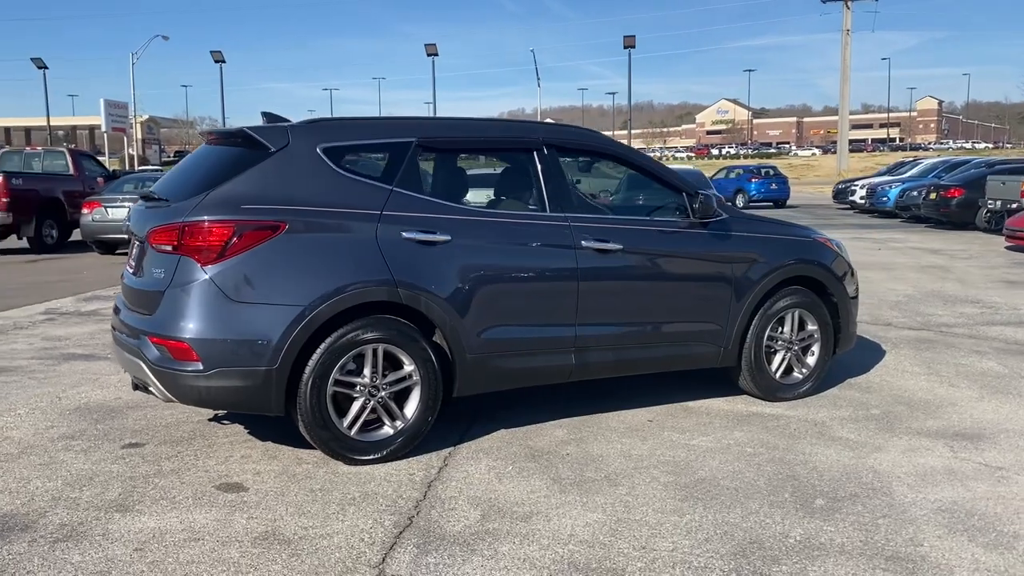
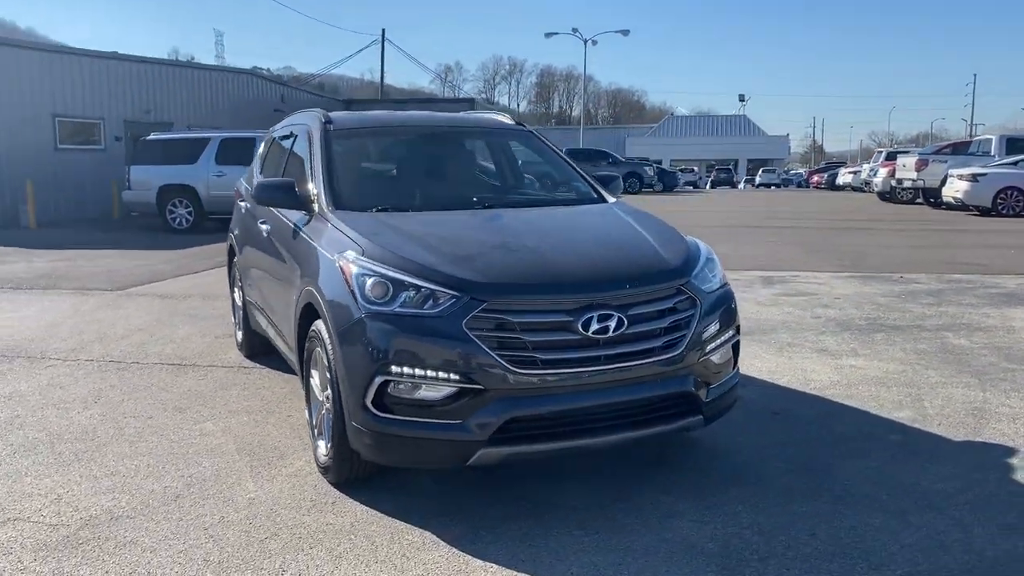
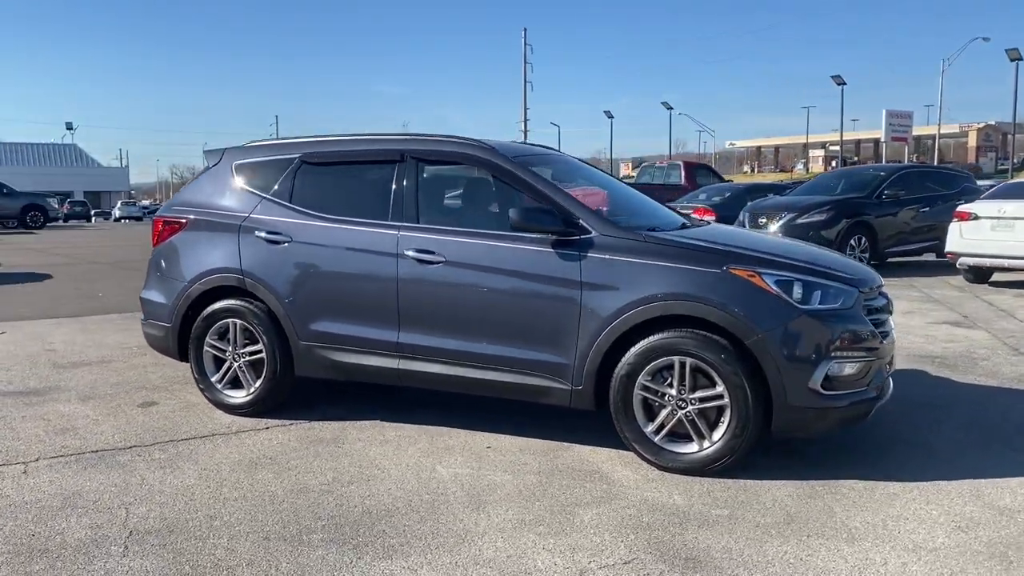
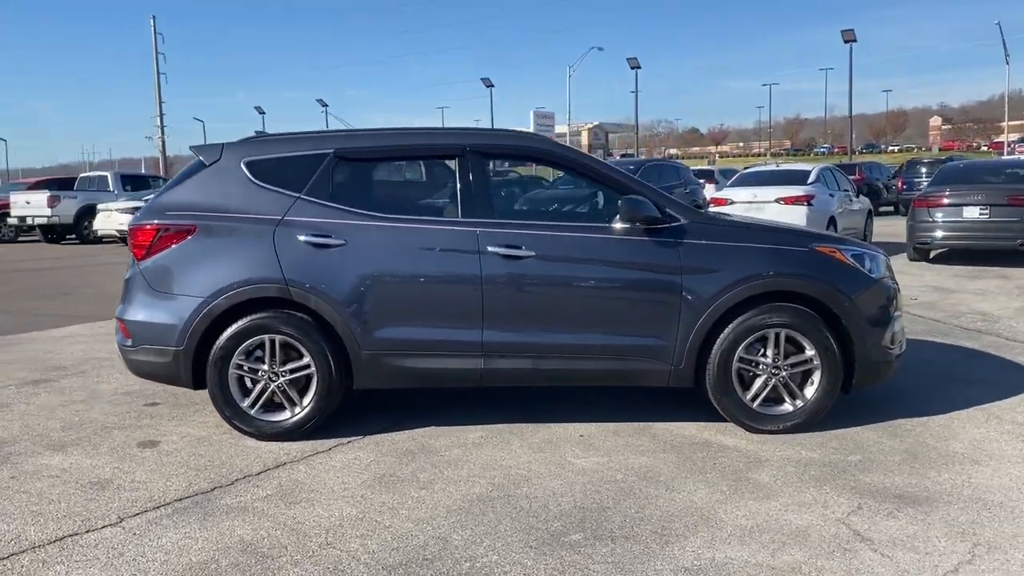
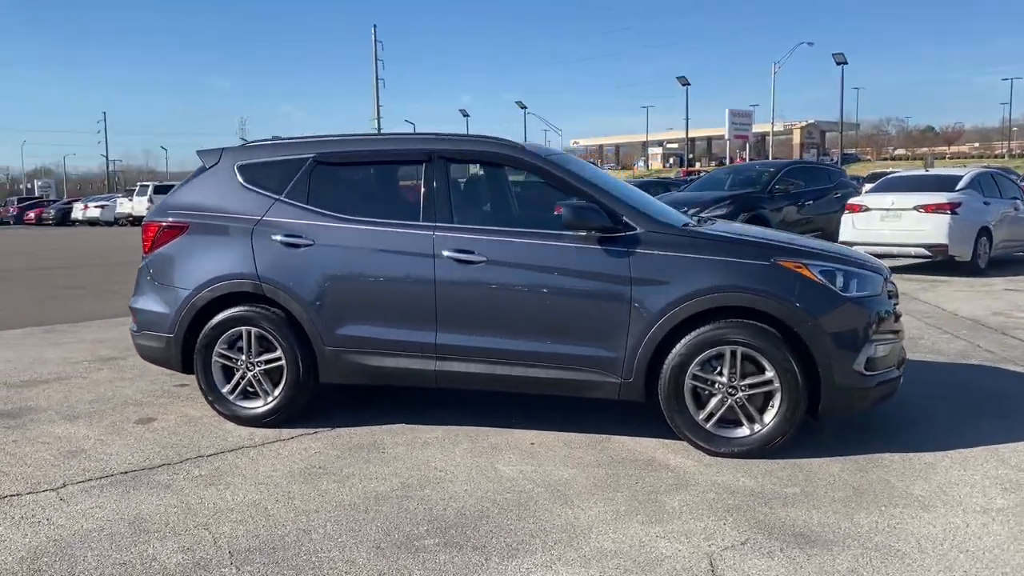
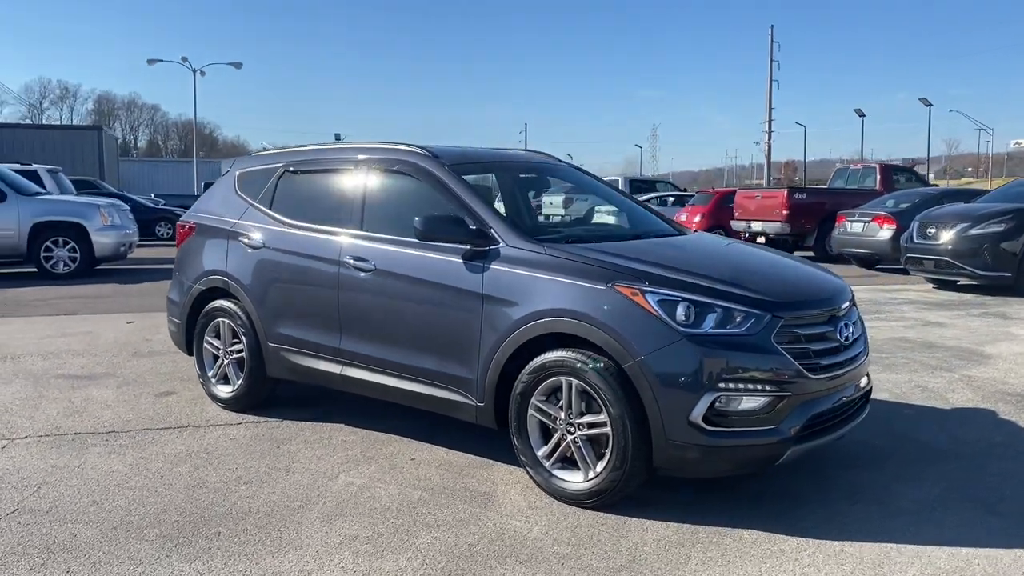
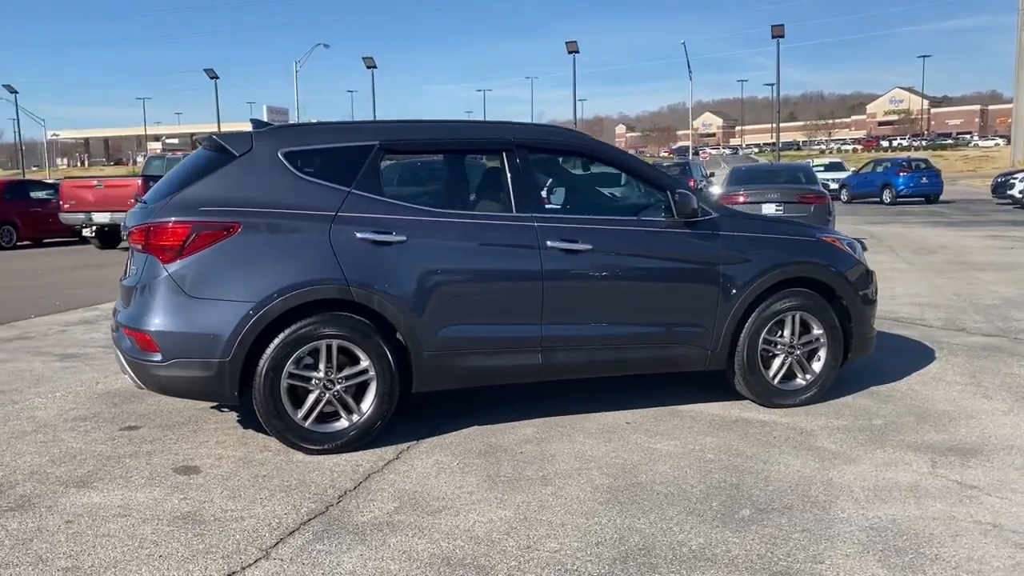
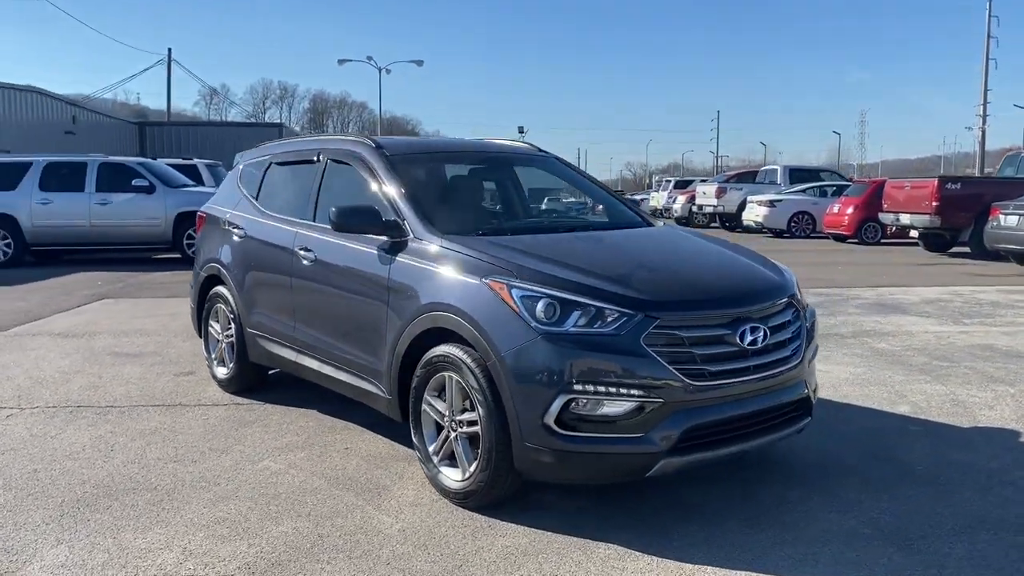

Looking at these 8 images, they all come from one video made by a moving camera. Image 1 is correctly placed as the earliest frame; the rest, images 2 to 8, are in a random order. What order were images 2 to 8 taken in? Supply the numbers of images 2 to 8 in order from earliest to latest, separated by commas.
7, 4, 5, 3, 6, 8, 2
